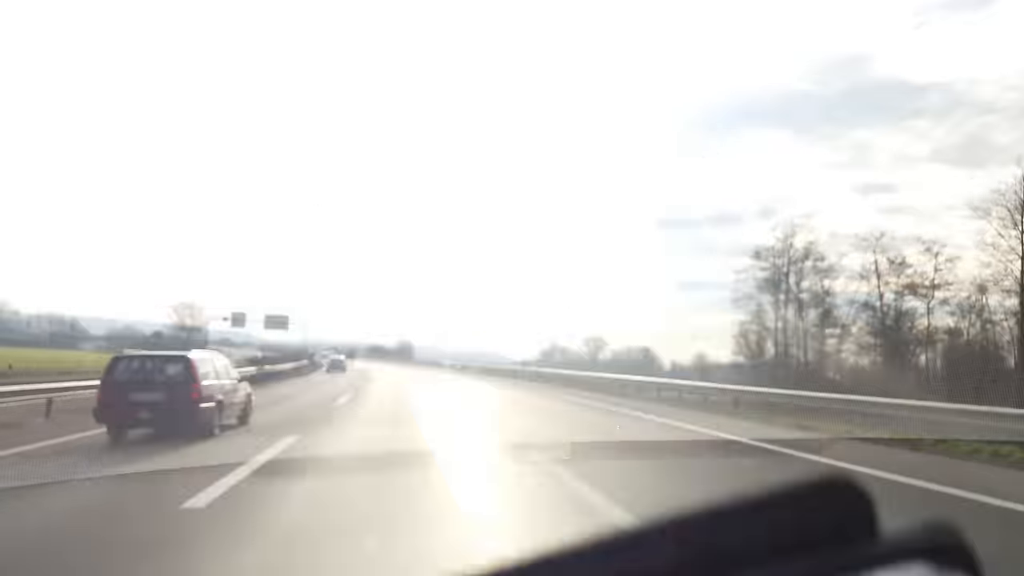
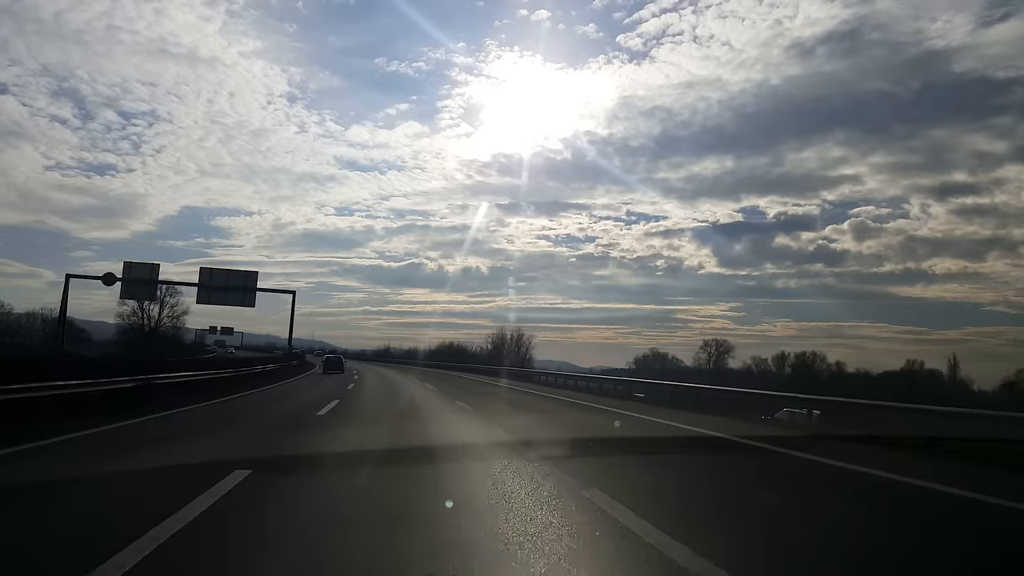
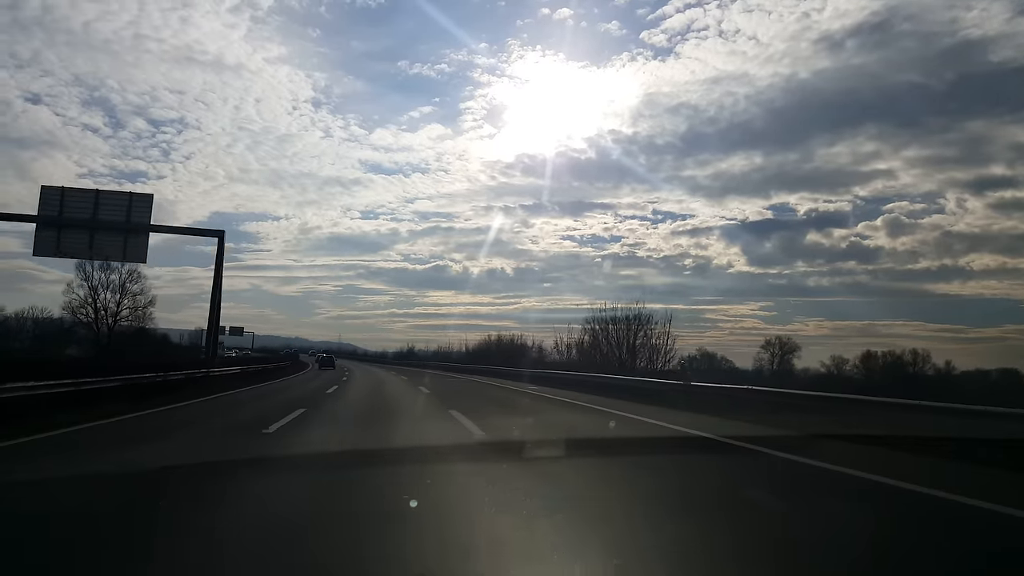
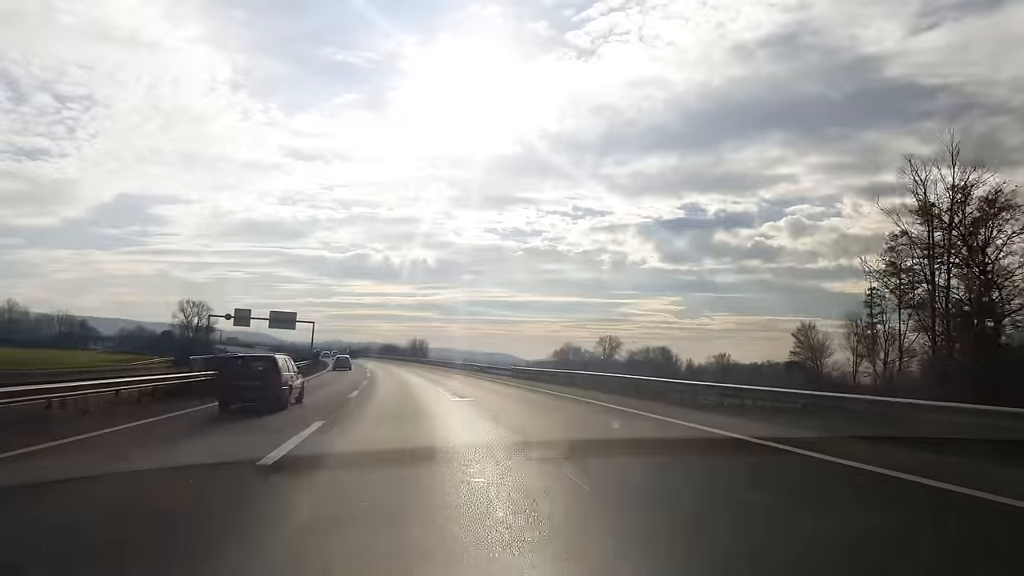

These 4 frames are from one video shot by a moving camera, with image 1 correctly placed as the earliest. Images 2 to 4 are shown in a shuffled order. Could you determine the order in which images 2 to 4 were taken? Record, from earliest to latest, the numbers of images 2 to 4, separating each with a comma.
4, 2, 3
